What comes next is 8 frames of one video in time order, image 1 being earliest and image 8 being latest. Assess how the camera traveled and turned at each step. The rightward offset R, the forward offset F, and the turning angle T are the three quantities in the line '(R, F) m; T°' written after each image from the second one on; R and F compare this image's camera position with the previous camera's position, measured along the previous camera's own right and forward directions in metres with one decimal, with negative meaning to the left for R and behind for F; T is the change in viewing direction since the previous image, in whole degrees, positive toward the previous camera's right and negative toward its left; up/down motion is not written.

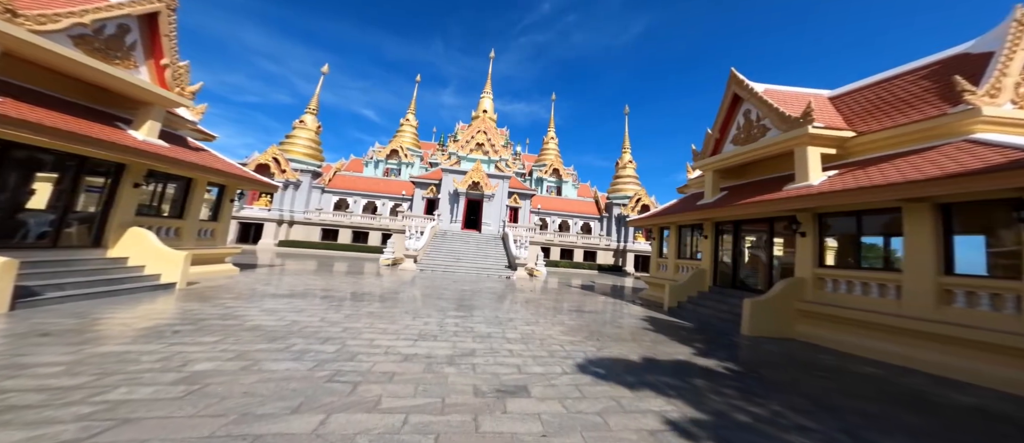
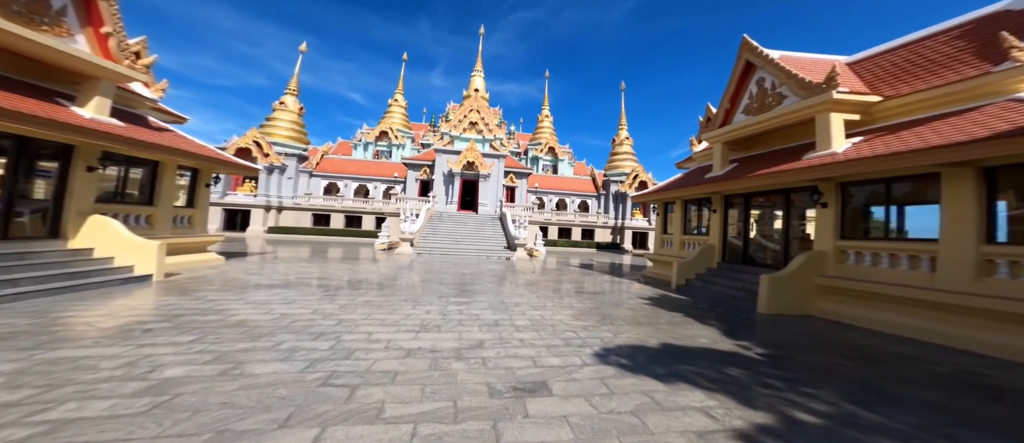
(-0.2, +0.5) m; +1°
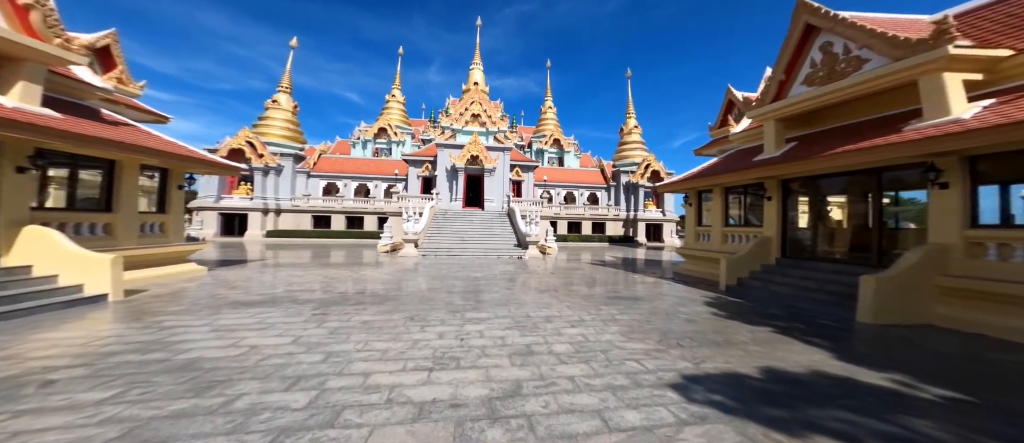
(-0.4, +1.2) m; 0°
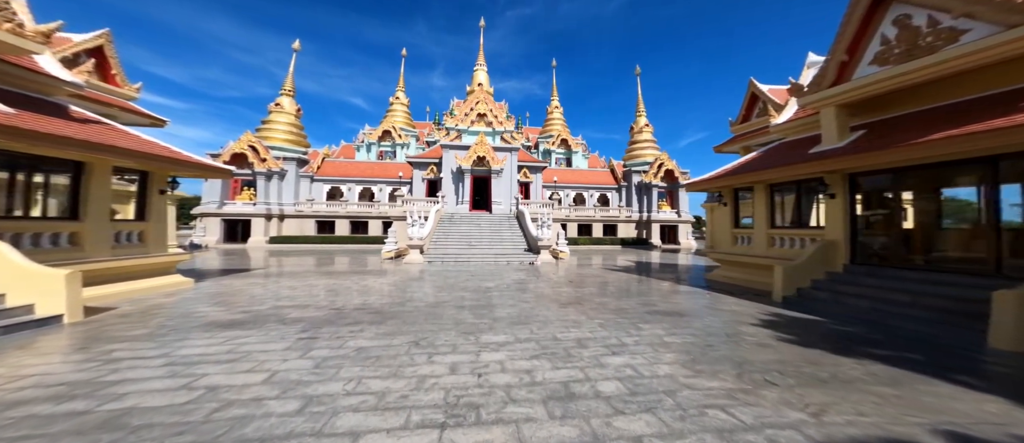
(-0.2, +0.9) m; -1°
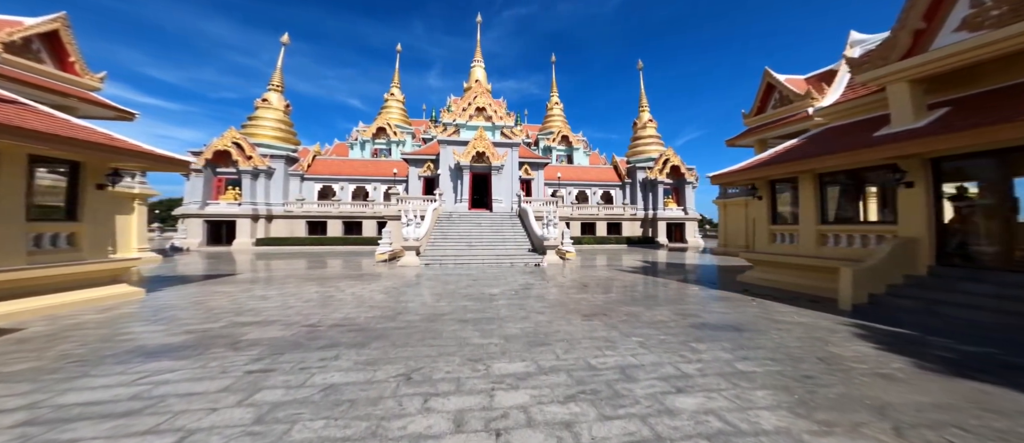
(-0.2, +1.1) m; 0°
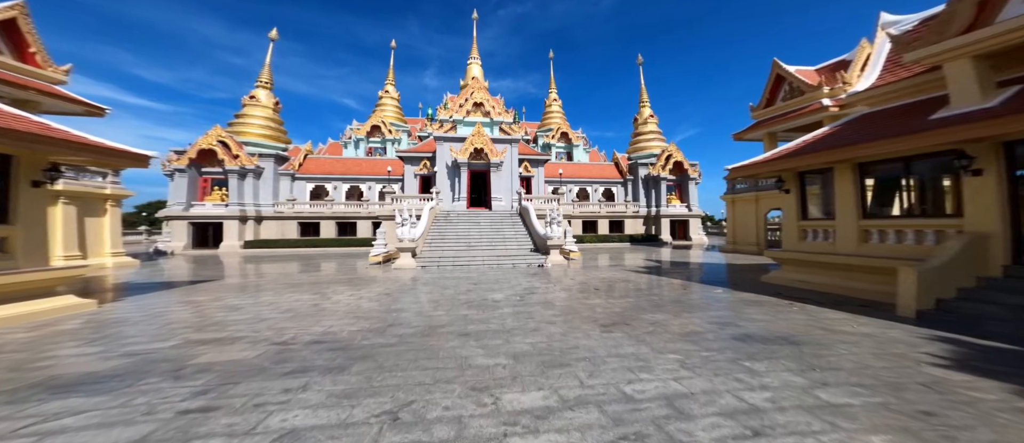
(-0.1, +0.8) m; 0°
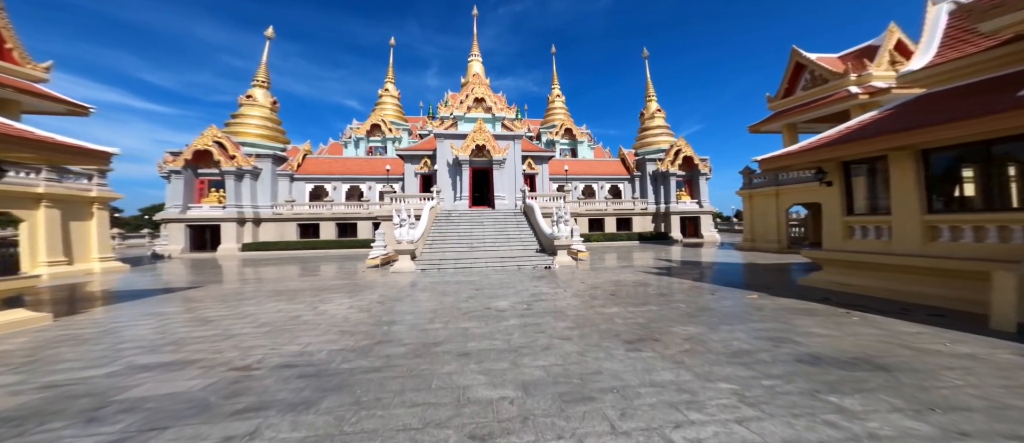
(0.0, +0.7) m; -1°
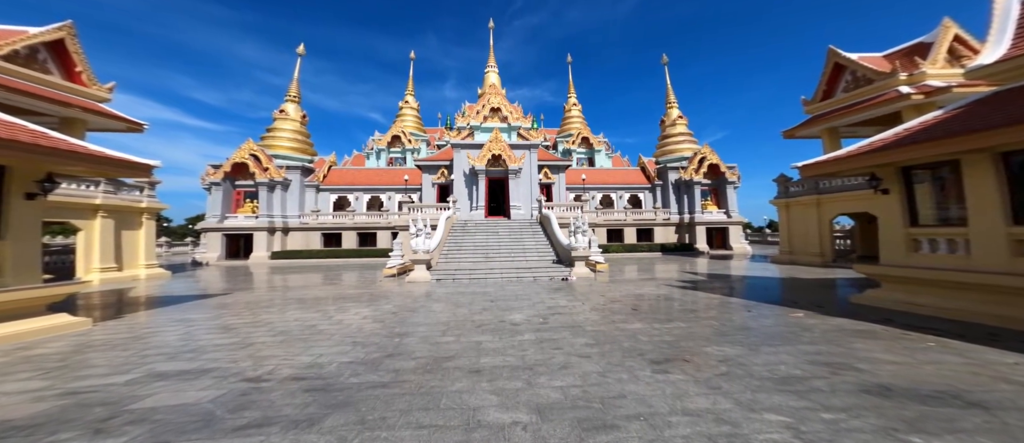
(+0.1, +0.2) m; -4°
